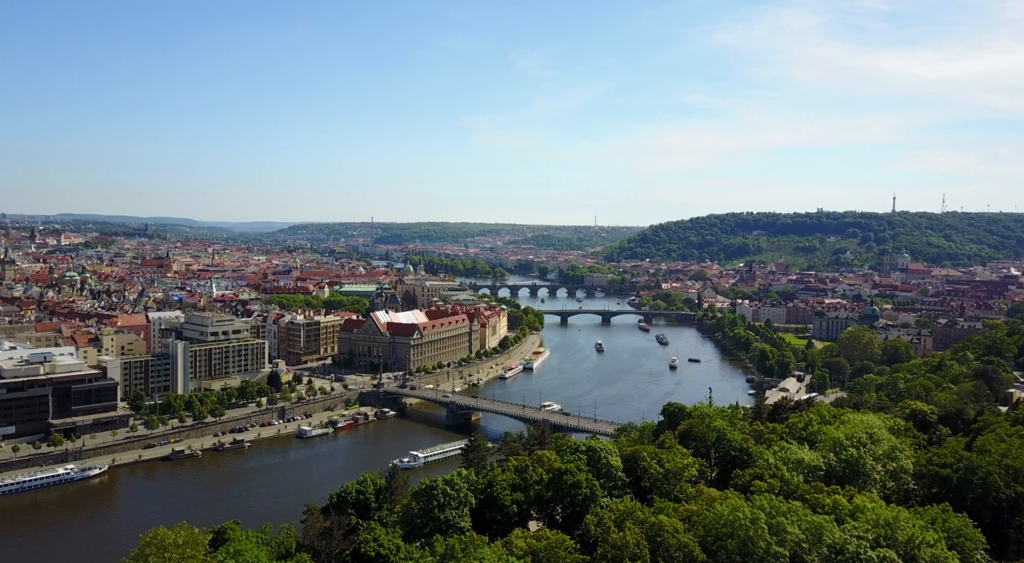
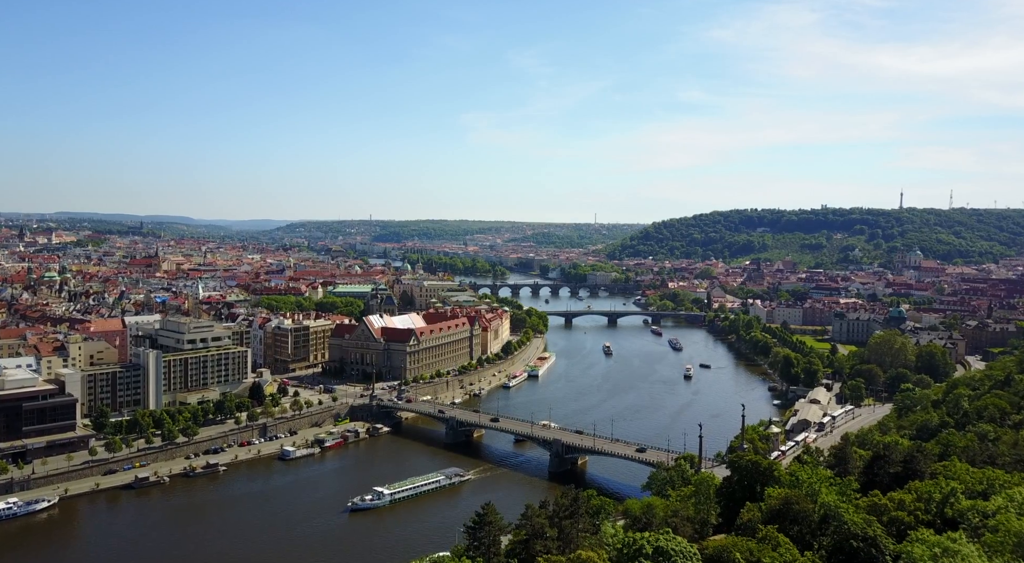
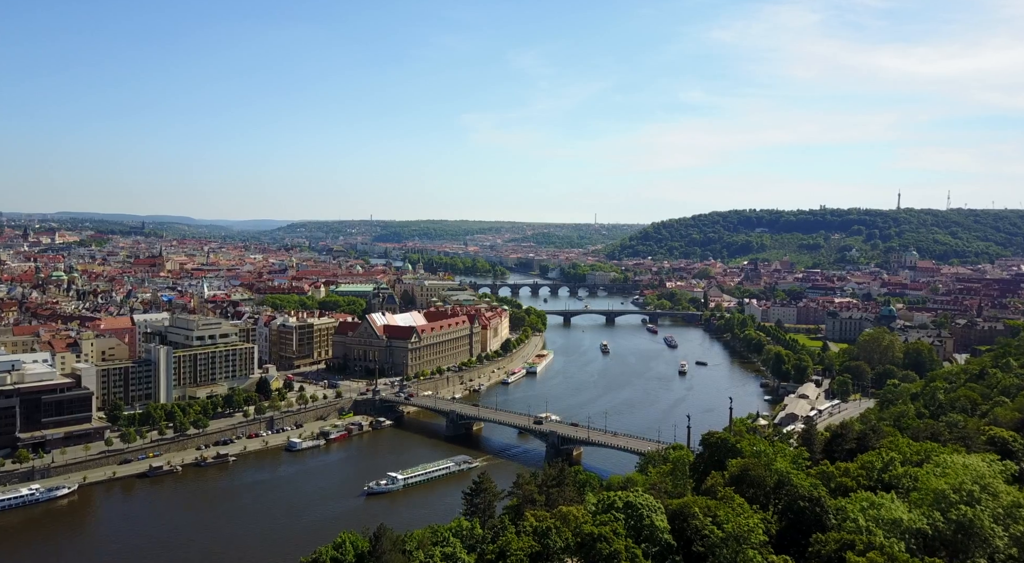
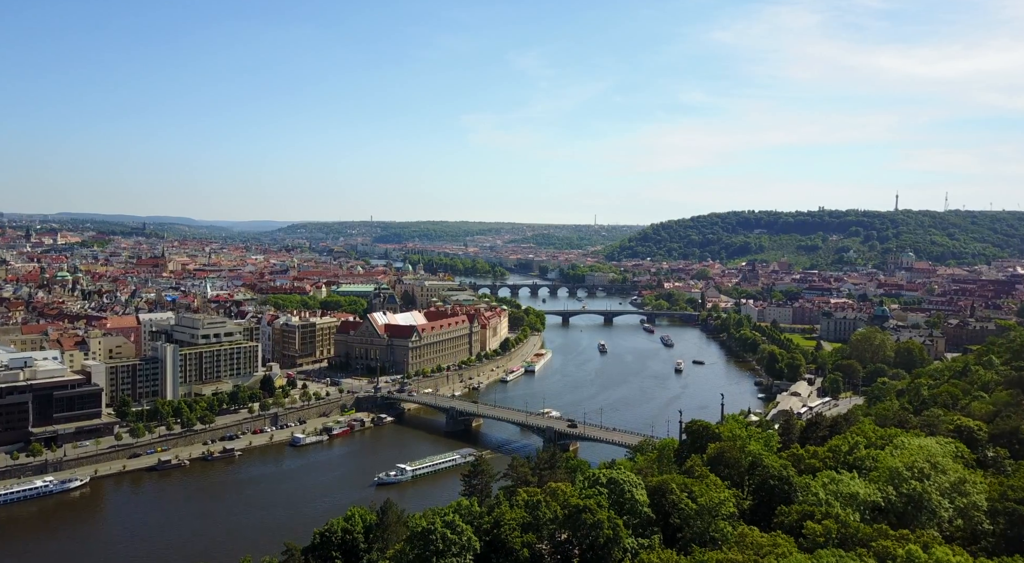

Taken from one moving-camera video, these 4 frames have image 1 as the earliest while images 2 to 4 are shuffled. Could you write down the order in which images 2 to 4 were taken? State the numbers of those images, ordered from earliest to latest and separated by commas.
4, 3, 2
